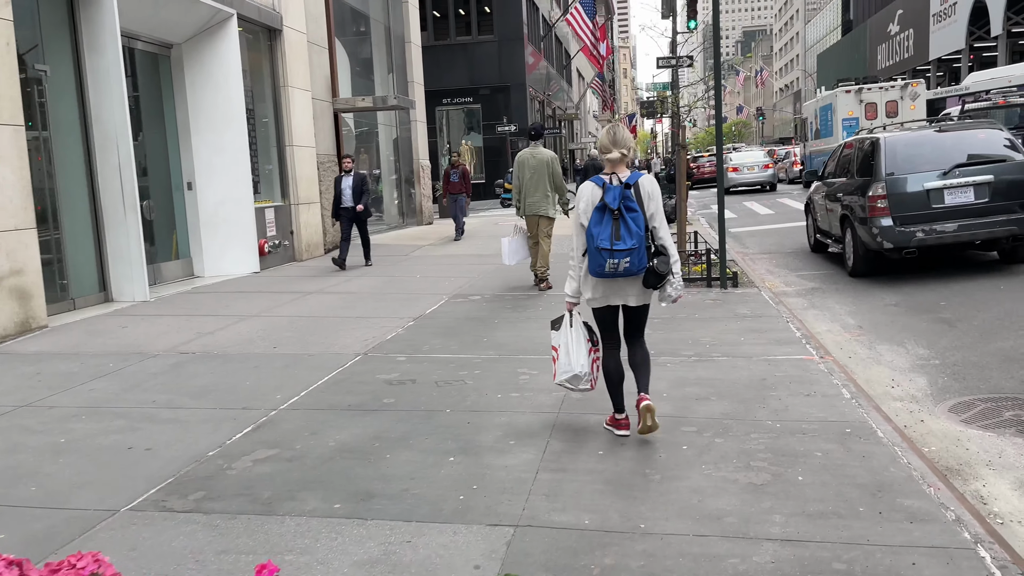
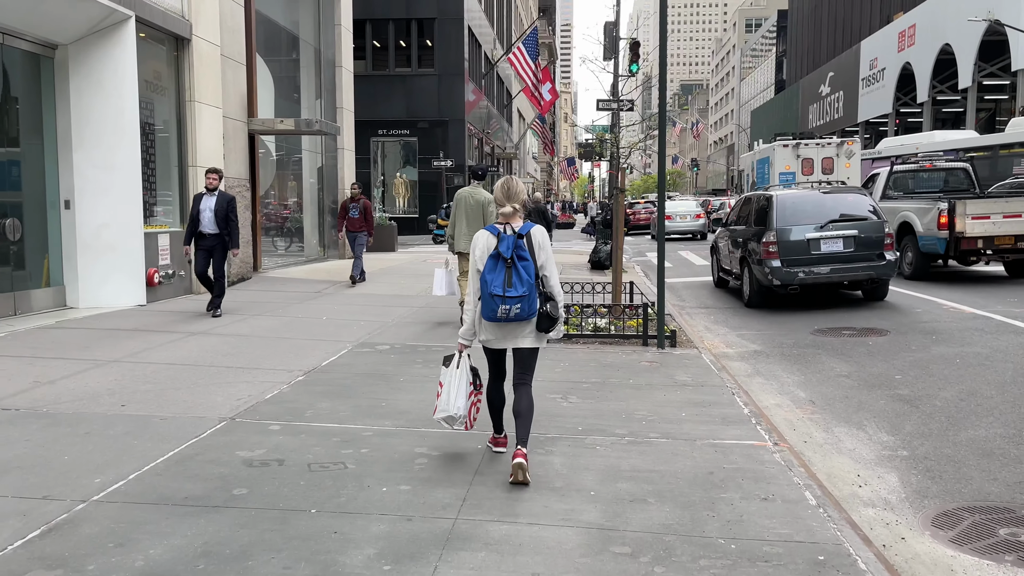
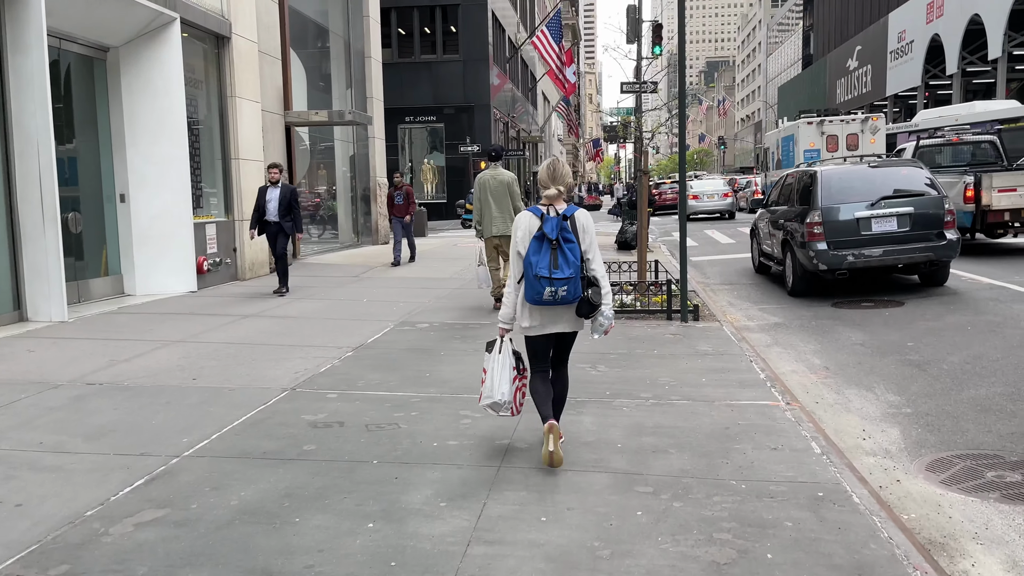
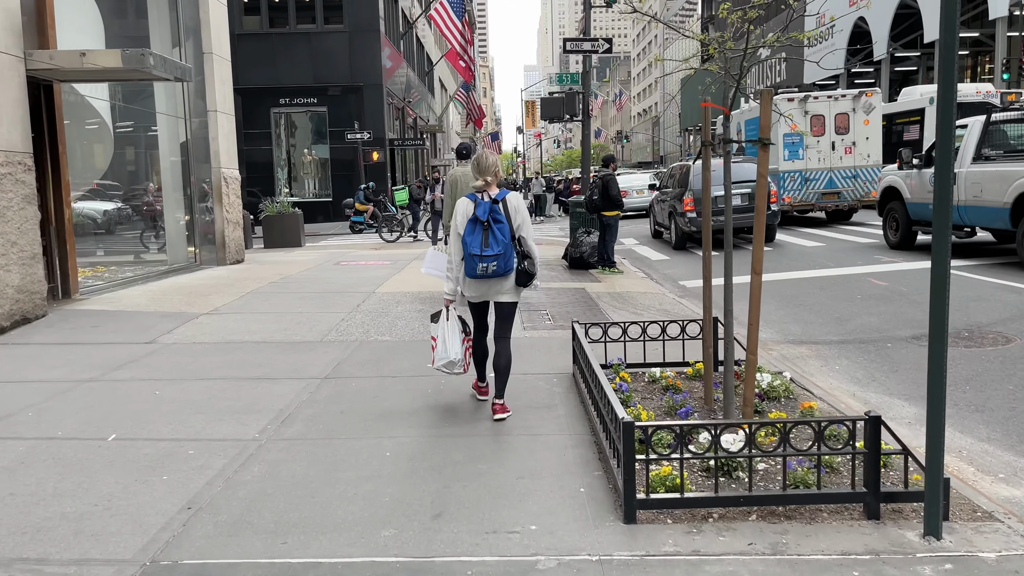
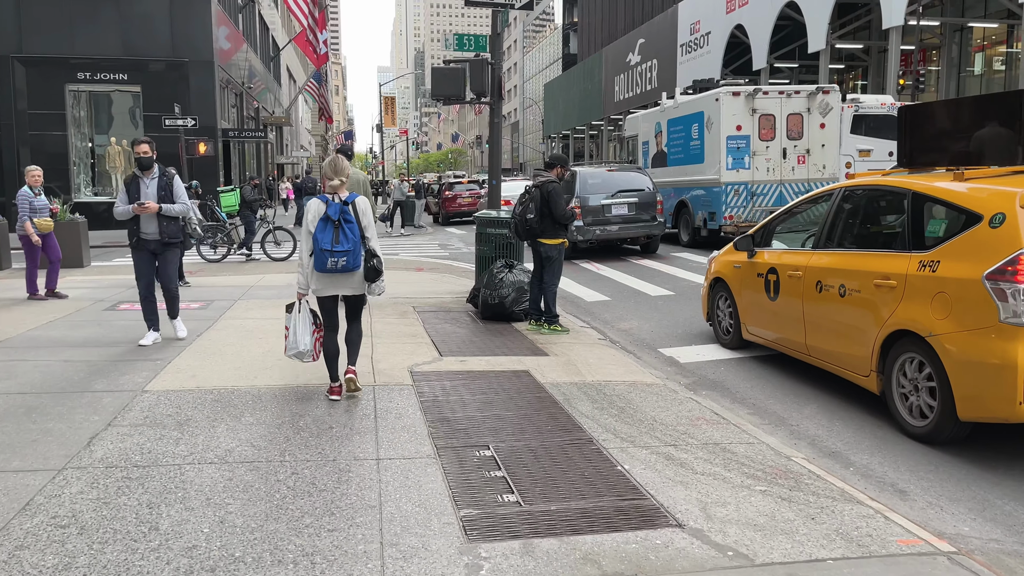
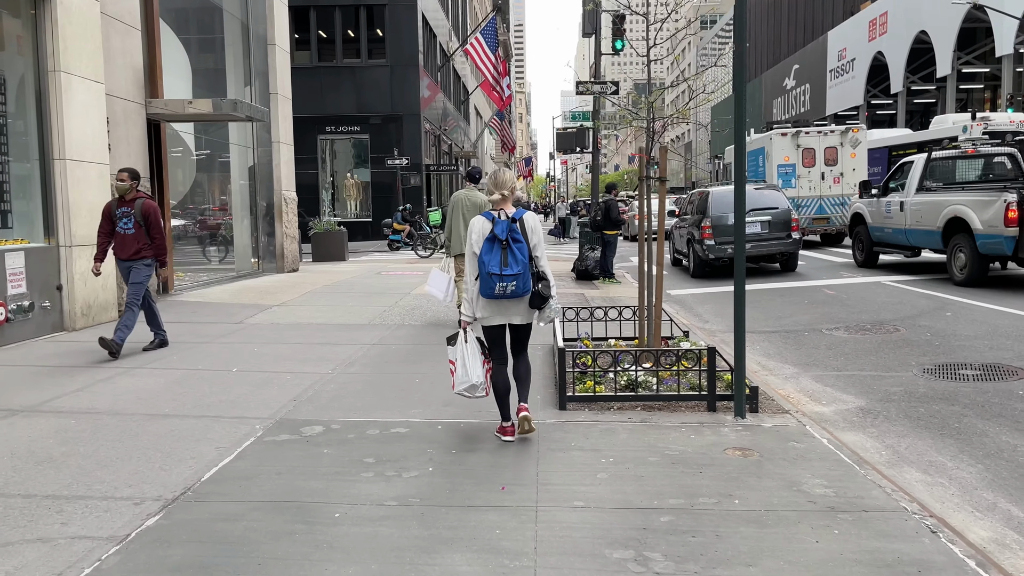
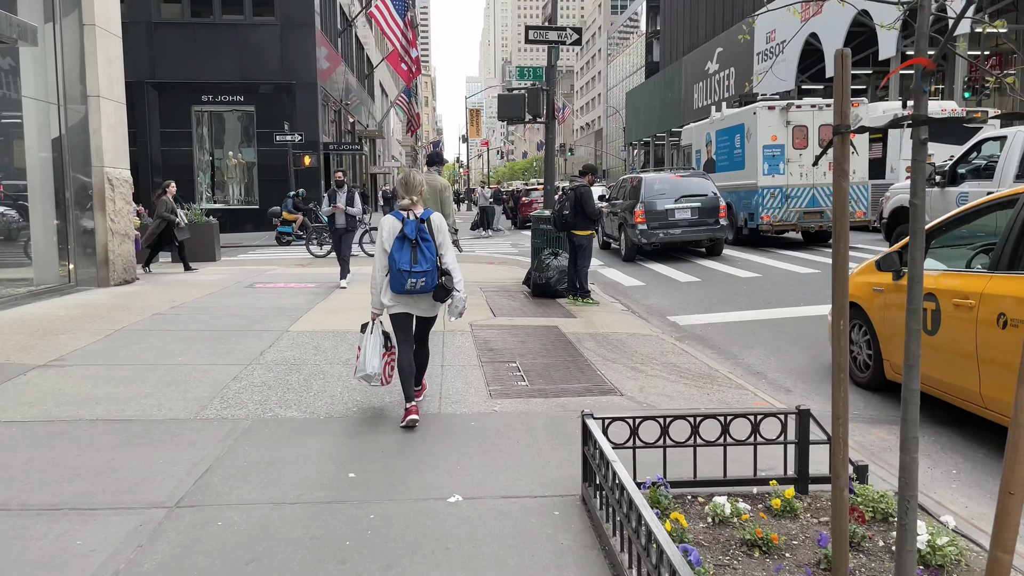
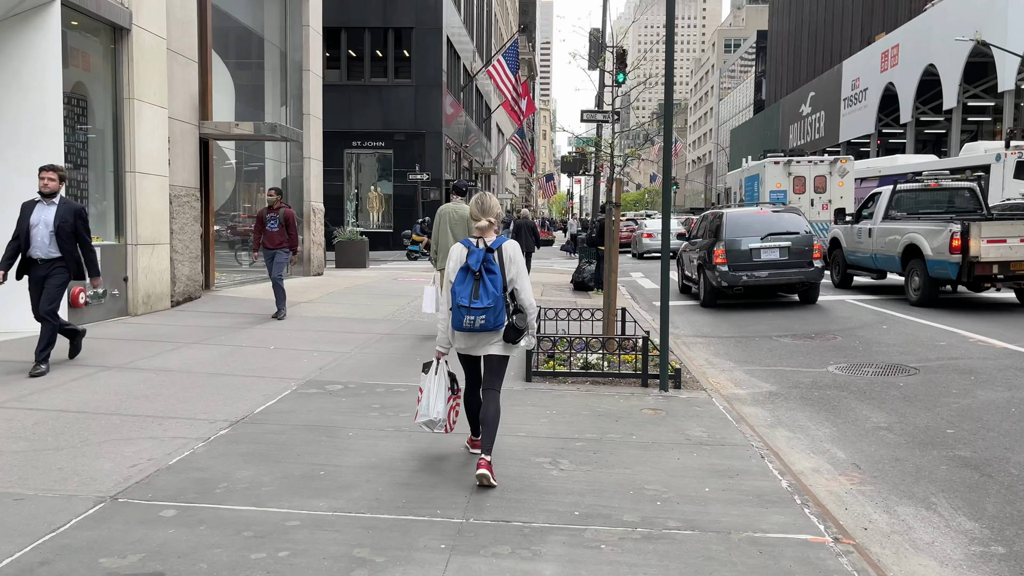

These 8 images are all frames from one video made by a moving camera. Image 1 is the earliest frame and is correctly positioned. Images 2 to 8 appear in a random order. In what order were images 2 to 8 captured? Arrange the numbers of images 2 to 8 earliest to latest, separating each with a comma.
3, 2, 8, 6, 4, 7, 5
